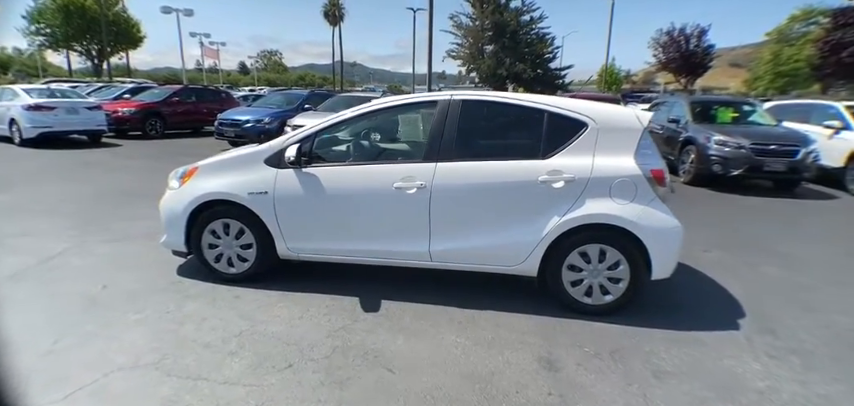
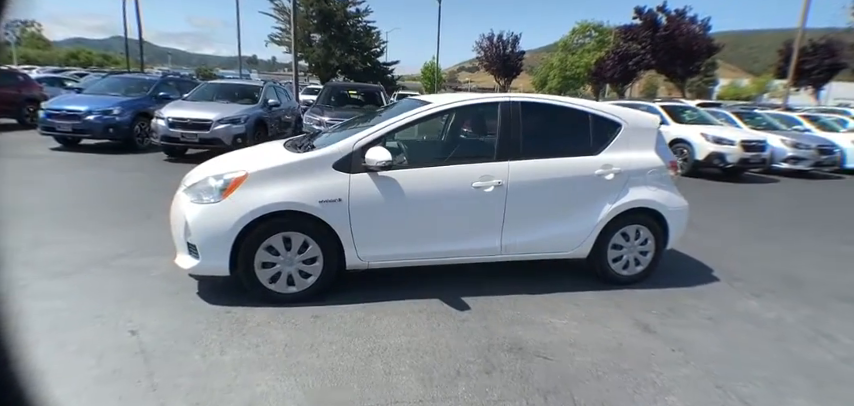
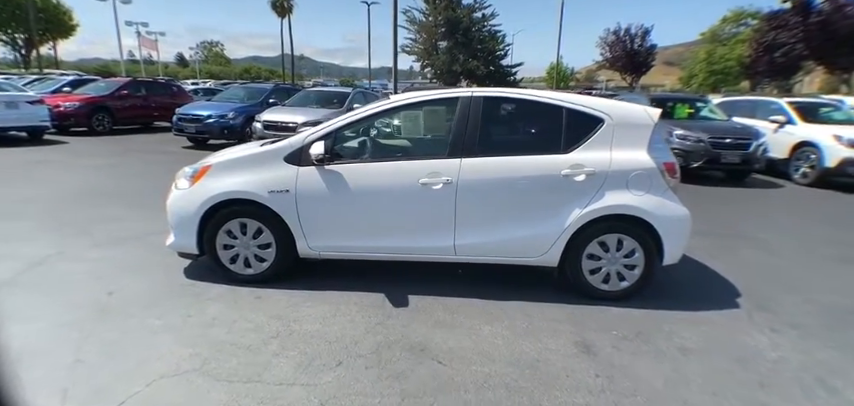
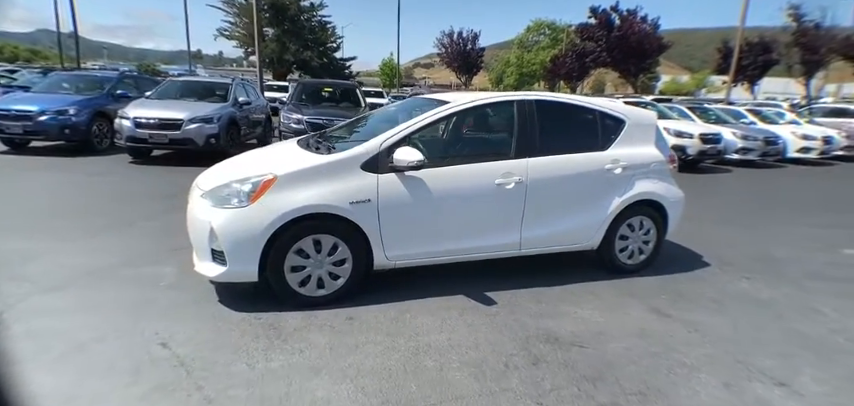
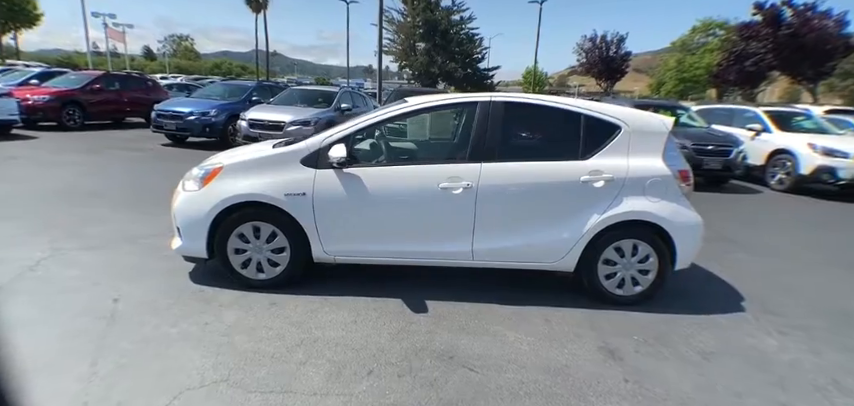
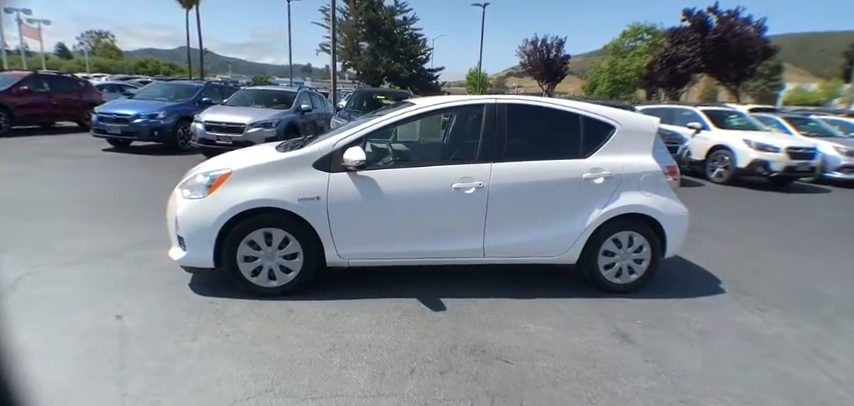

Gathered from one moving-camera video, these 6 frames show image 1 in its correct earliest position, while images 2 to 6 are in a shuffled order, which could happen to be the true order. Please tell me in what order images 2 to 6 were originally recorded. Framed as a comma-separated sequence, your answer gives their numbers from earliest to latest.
3, 5, 6, 2, 4
